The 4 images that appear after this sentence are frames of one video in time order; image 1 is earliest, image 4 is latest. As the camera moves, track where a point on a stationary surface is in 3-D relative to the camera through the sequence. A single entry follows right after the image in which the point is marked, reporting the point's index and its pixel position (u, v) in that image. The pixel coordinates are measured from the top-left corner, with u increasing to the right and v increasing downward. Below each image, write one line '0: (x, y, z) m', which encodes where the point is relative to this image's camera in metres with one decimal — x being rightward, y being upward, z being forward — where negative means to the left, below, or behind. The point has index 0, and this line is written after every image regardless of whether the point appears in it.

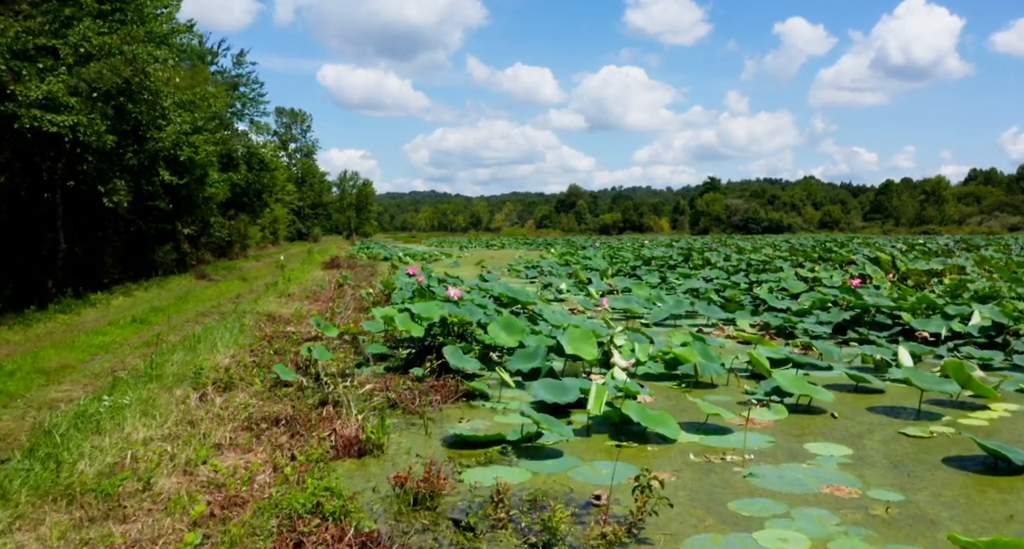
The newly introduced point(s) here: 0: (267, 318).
0: (-2.4, -0.4, +8.6) m
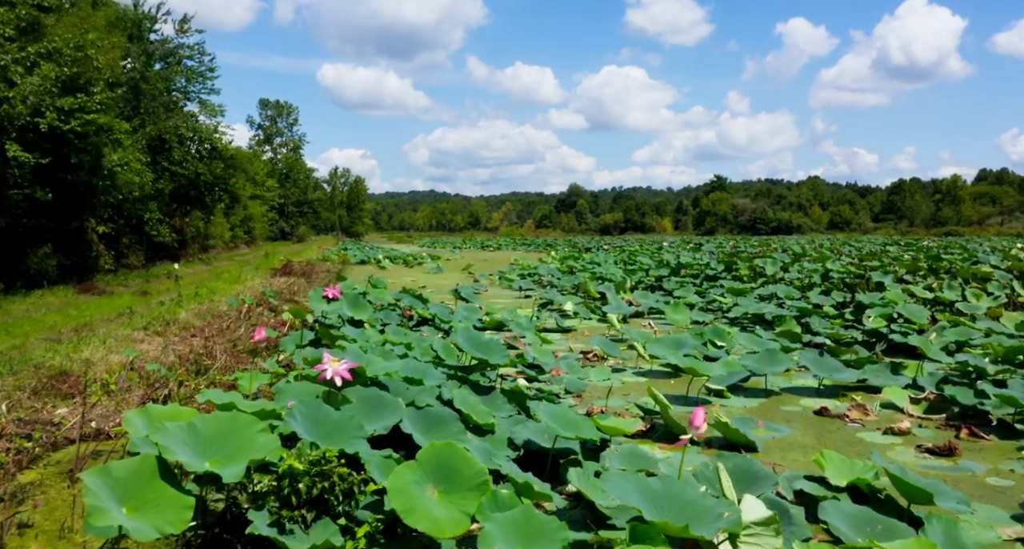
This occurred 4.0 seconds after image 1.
0: (-2.6, -0.6, +4.8) m
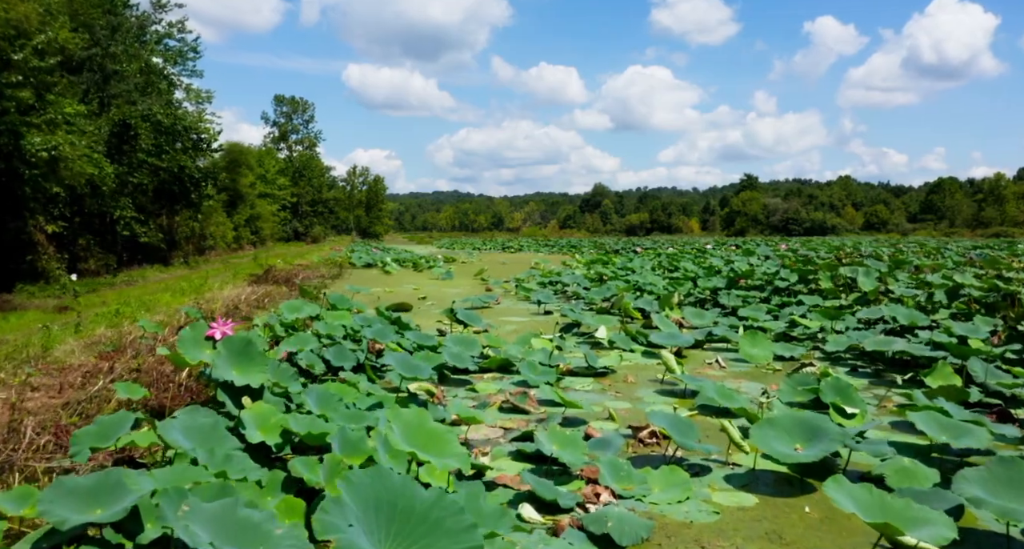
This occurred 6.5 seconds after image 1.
0: (-2.6, -0.7, +2.3) m
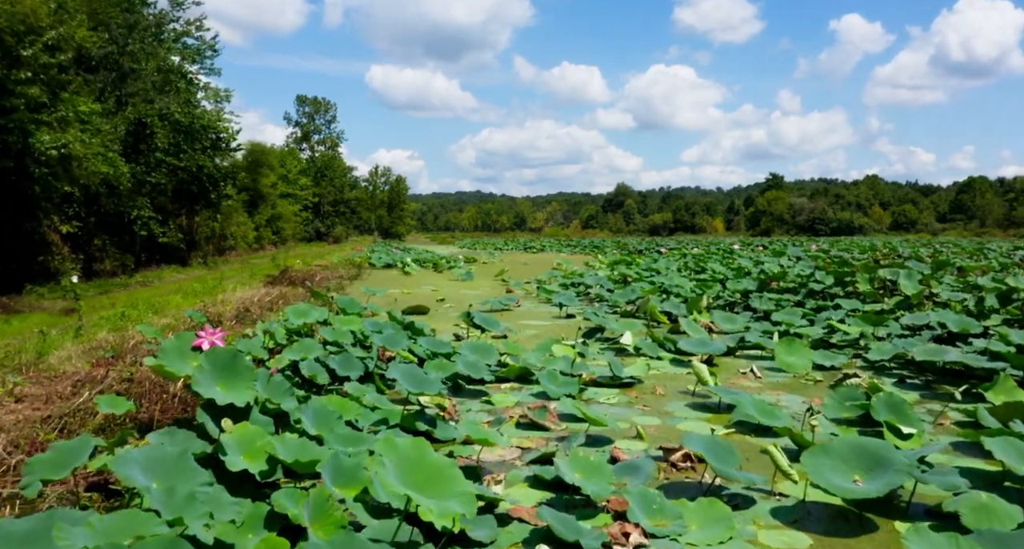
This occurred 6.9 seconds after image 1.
0: (-2.5, -0.7, +2.0) m
